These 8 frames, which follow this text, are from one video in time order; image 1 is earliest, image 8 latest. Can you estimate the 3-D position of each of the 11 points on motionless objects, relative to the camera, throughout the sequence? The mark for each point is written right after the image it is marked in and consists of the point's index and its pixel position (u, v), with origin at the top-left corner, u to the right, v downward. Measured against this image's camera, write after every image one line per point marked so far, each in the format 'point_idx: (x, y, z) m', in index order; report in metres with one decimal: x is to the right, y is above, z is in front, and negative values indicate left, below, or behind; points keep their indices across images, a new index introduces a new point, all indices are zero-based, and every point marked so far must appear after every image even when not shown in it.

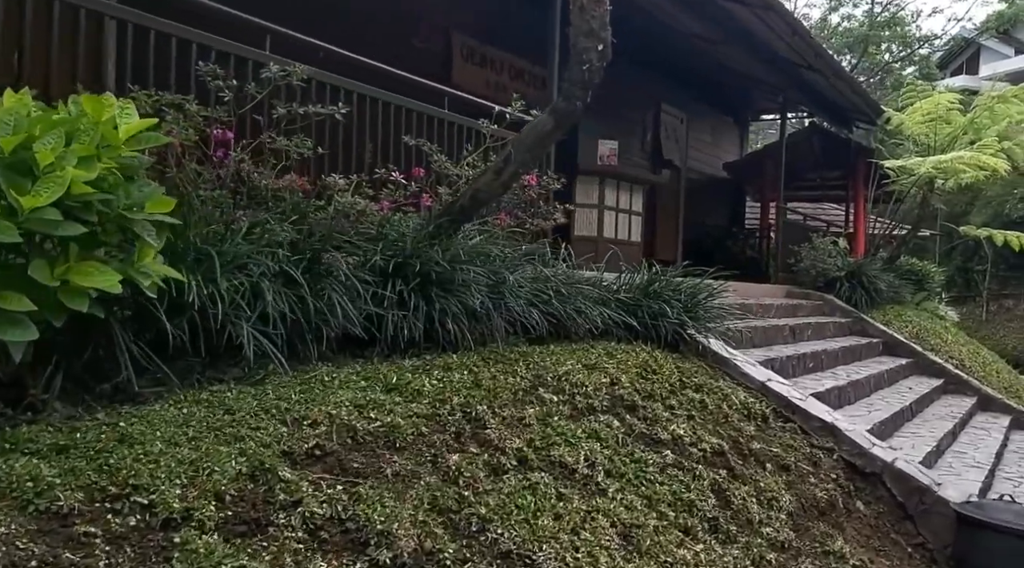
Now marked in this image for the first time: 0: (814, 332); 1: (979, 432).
0: (+3.0, -0.5, +8.8) m
1: (+4.4, -1.4, +8.2) m
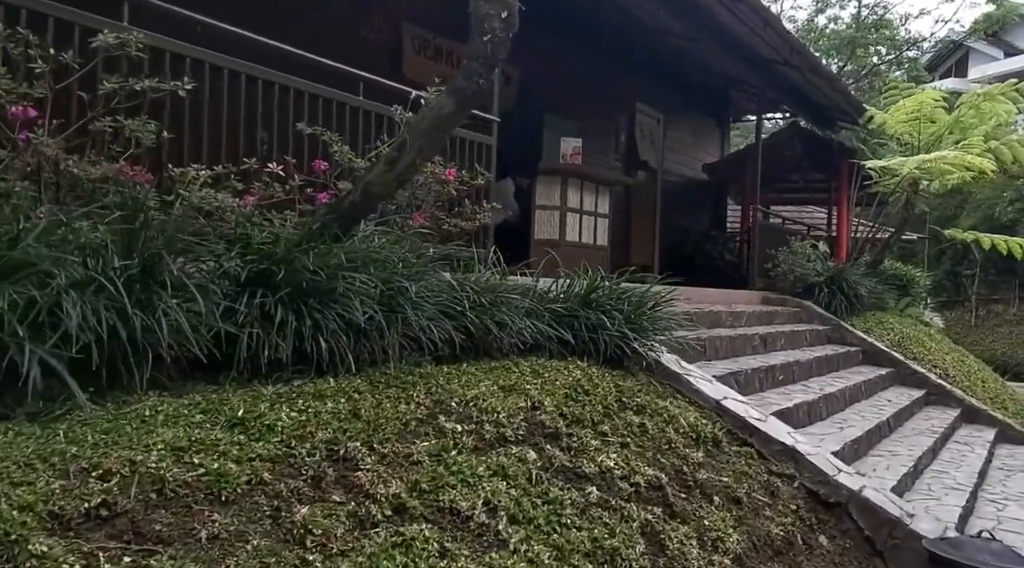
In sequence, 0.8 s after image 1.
0: (+2.6, -0.6, +8.4) m
1: (+4.0, -1.5, +7.7) m
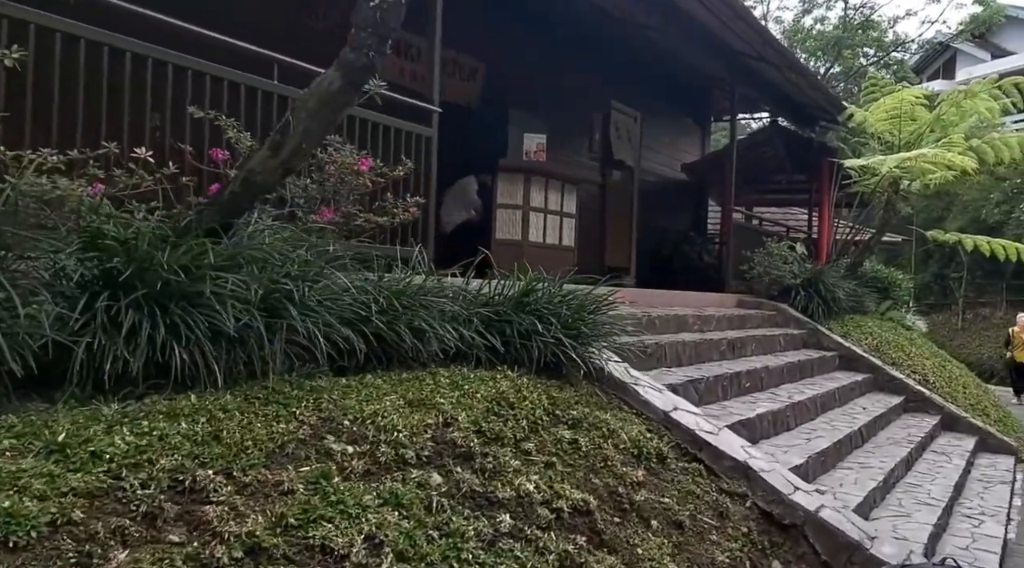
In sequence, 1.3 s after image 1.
0: (+2.3, -0.6, +8.0) m
1: (+3.6, -1.5, +7.4) m
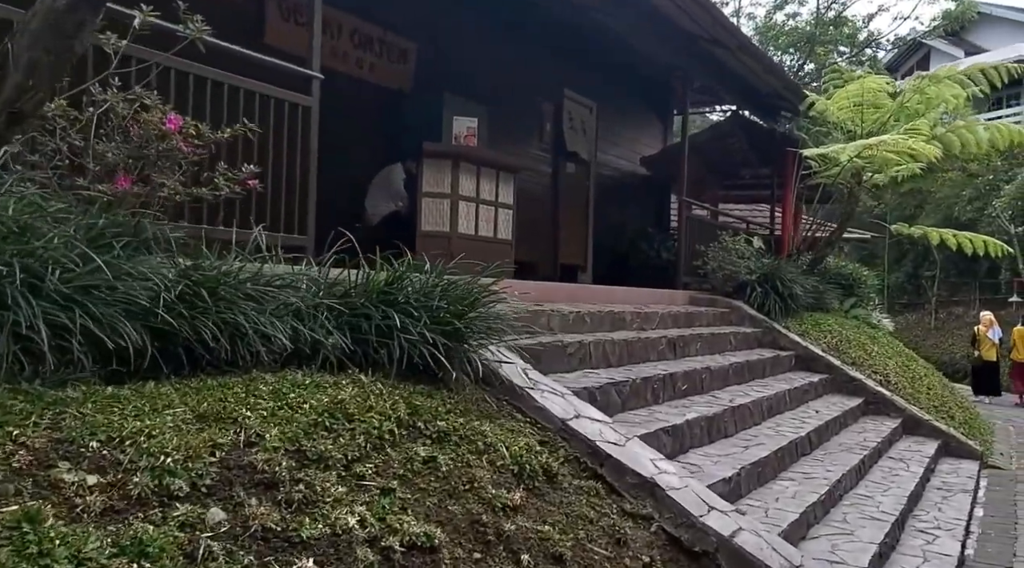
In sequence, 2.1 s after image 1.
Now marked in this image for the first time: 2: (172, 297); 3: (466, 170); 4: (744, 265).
0: (+1.7, -0.5, +7.5) m
1: (+3.0, -1.4, +6.9) m
2: (-1.1, 0.0, +2.8) m
3: (-0.4, +1.0, +7.6) m
4: (+2.6, +0.2, +10.1) m
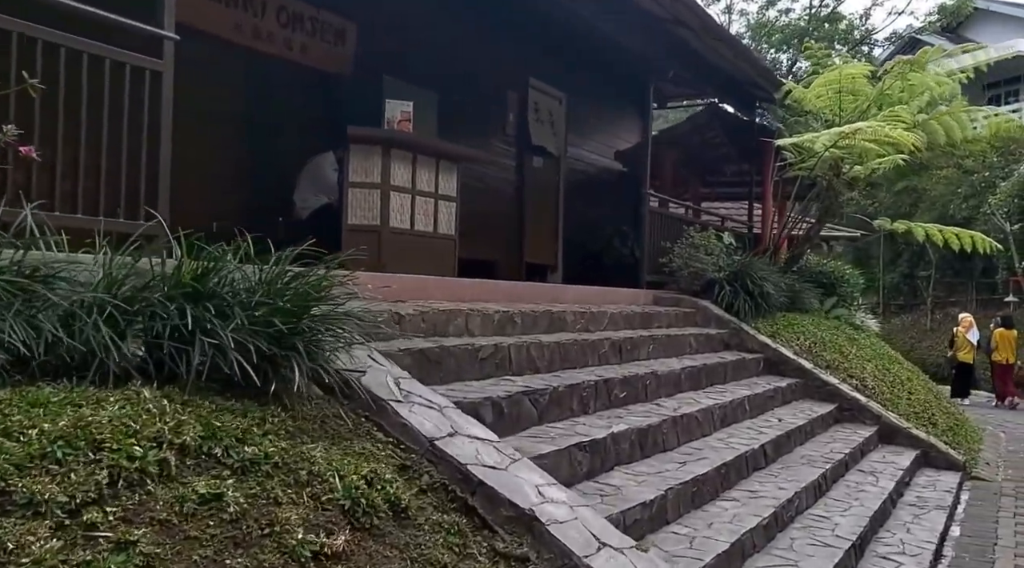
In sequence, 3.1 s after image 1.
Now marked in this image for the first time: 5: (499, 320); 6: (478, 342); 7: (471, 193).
0: (+1.2, -0.5, +6.9) m
1: (+2.5, -1.4, +6.2) m
2: (-1.6, 0.0, +2.2) m
3: (-0.9, +1.0, +6.9) m
4: (+2.1, +0.2, +9.4) m
5: (-0.1, -0.2, +5.4) m
6: (-0.2, -0.3, +4.7) m
7: (-0.4, +1.1, +10.5) m
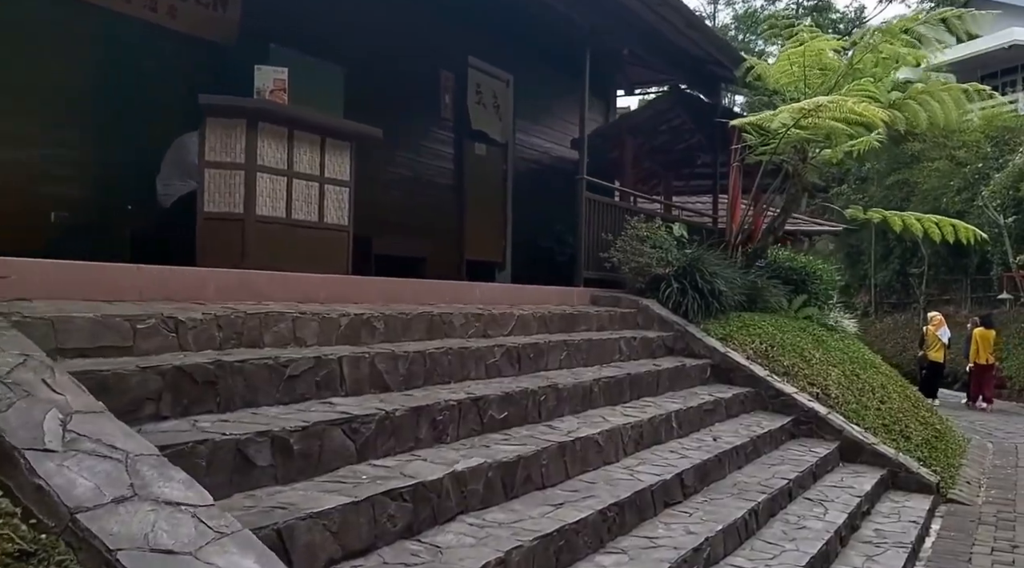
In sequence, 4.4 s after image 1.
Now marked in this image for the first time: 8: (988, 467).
0: (+0.4, -0.5, +5.9) m
1: (+1.8, -1.4, +5.2) m
2: (-2.3, 0.0, +1.2) m
3: (-1.7, +1.0, +5.9) m
4: (+1.4, +0.3, +8.4) m
5: (-0.8, -0.2, +4.4) m
6: (-0.9, -0.3, +3.7) m
7: (-1.2, +1.1, +9.4) m
8: (+4.8, -1.8, +8.8) m
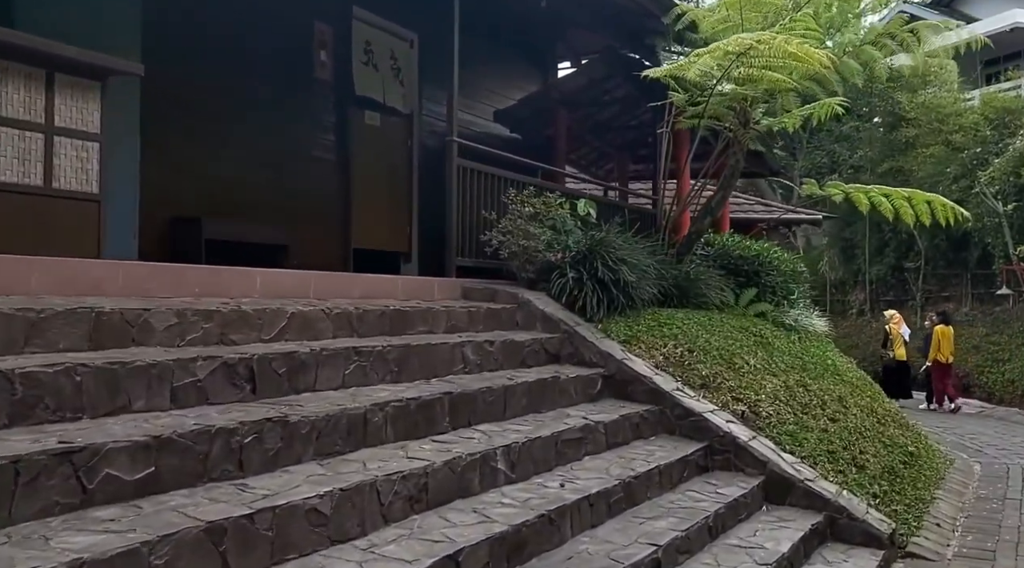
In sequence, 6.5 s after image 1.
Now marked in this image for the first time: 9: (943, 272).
0: (-0.7, -0.4, +4.2) m
1: (+0.7, -1.3, +3.5) m
2: (-3.5, 0.0, -0.5) m
3: (-2.8, +1.1, +4.3) m
4: (+0.3, +0.4, +6.7) m
5: (-2.0, -0.1, +2.7) m
6: (-2.1, -0.2, +2.0) m
7: (-2.3, +1.2, +7.8) m
8: (+3.7, -1.7, +7.1) m
9: (+9.4, +0.4, +19.5) m
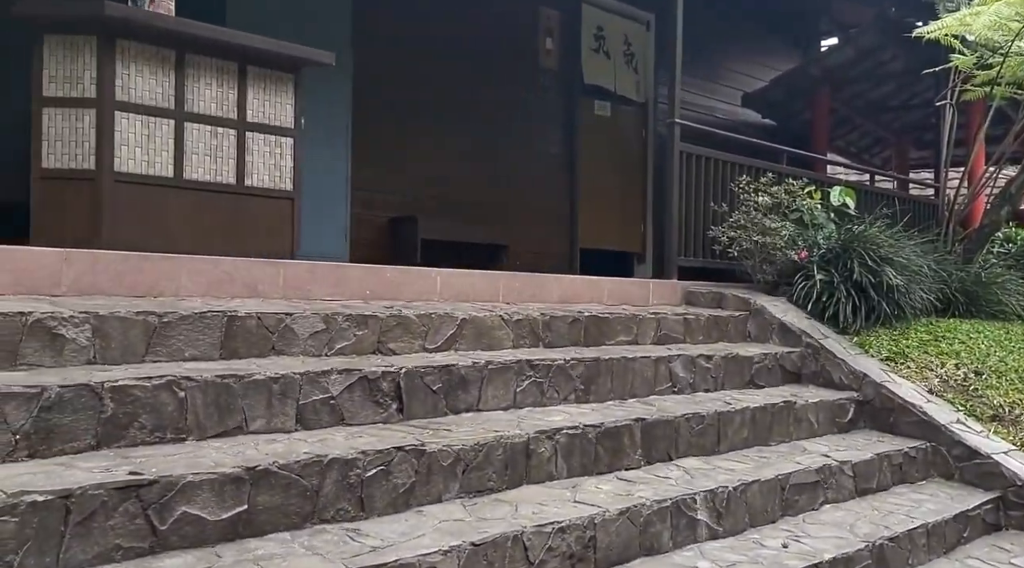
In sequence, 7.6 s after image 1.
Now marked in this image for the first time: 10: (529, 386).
0: (+0.1, -0.4, +3.6) m
1: (+1.2, -1.3, +2.5) m
2: (-3.9, +0.1, -0.1) m
3: (-1.8, +1.1, +4.2) m
4: (+1.8, +0.3, +5.7) m
5: (-1.5, -0.1, +2.5) m
6: (-1.8, -0.2, +1.9) m
7: (-0.3, +1.2, +7.4) m
8: (+5.2, -1.8, +5.0) m
9: (+14.4, +0.3, +15.2) m
10: (+0.1, -0.4, +3.5) m
